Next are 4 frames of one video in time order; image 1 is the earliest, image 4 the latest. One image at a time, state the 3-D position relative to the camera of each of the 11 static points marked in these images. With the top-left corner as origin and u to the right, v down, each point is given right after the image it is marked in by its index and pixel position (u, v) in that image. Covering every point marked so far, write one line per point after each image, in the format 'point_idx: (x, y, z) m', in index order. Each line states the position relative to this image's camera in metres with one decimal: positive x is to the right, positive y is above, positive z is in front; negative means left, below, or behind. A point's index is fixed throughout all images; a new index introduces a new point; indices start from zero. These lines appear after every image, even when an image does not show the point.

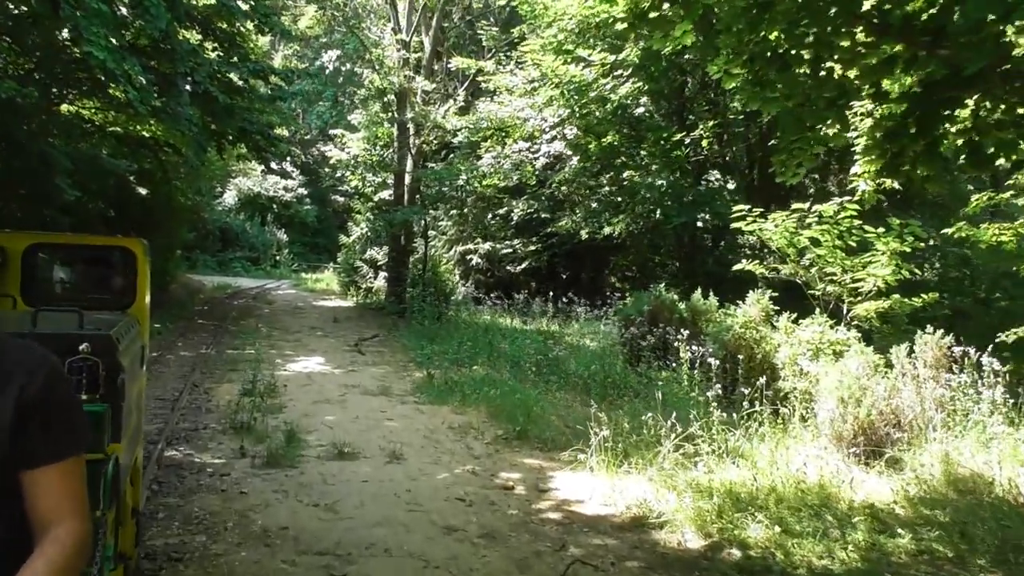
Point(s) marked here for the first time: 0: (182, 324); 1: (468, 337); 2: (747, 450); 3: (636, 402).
0: (-7.0, -0.8, +16.9) m
1: (-0.8, -0.9, +14.8) m
2: (+2.3, -1.6, +7.6) m
3: (+1.4, -1.3, +9.0) m
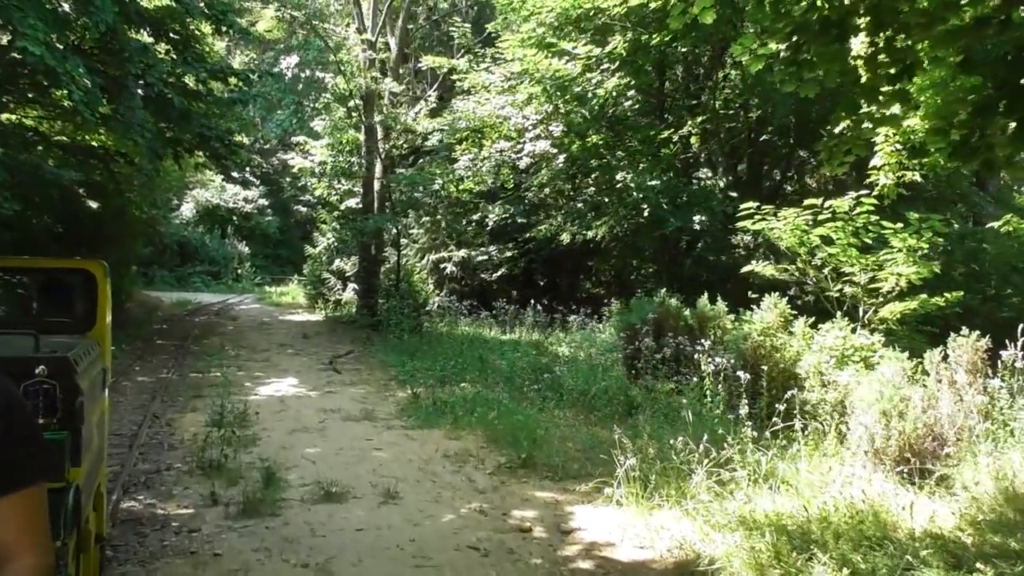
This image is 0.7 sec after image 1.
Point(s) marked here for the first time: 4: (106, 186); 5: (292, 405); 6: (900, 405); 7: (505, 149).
0: (-7.4, -1.1, +15.7) m
1: (-1.1, -1.1, +13.8) m
2: (+2.4, -1.6, +6.8) m
3: (+1.5, -1.4, +8.2) m
4: (-8.6, +2.2, +16.7) m
5: (-2.9, -1.6, +10.6) m
6: (+3.7, -1.1, +7.7) m
7: (-0.2, +2.9, +16.6) m
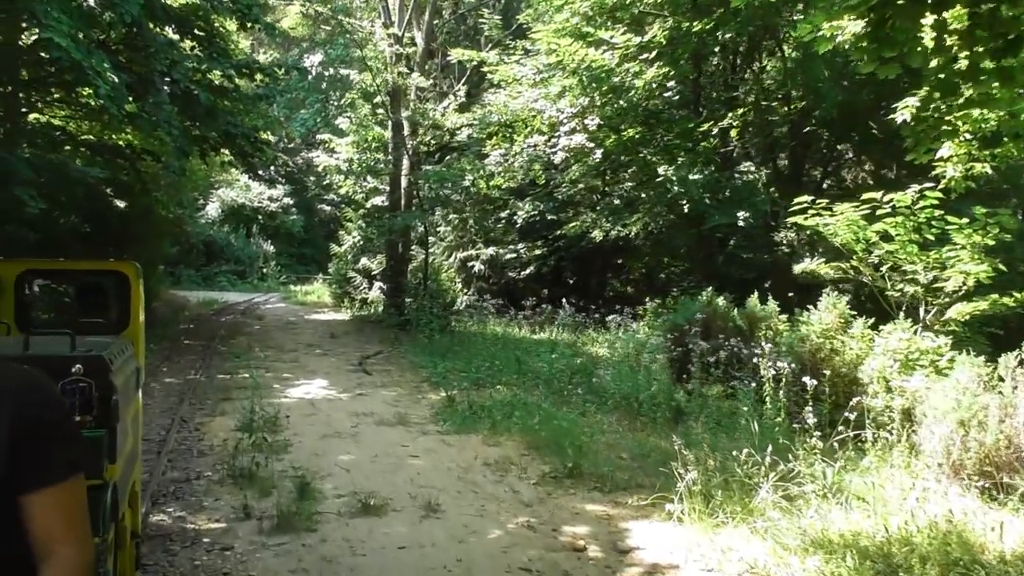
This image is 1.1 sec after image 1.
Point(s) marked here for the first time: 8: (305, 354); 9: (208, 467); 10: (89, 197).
0: (-6.7, -1.1, +15.4) m
1: (-0.5, -1.1, +13.4) m
2: (+2.8, -1.6, +6.3) m
3: (+1.9, -1.4, +7.7) m
4: (-7.9, +2.2, +16.5) m
5: (-2.4, -1.5, +10.2) m
6: (+4.1, -1.1, +7.1) m
7: (+0.5, +2.9, +16.1) m
8: (-4.0, -1.3, +15.3) m
9: (-2.8, -1.7, +7.3) m
10: (-8.2, +1.8, +15.5) m
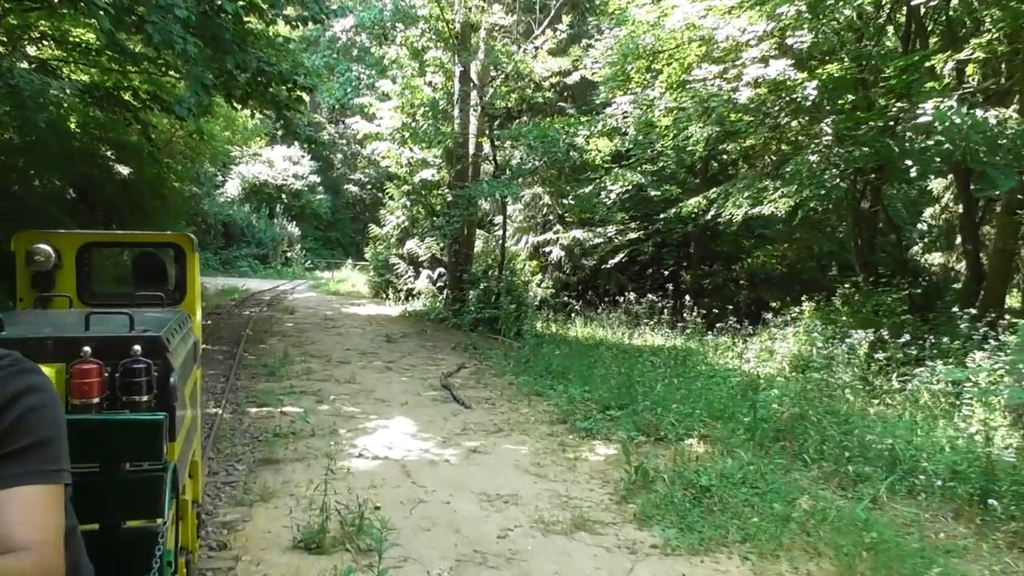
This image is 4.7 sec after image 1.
0: (-4.8, -0.9, +11.3) m
1: (+1.4, -1.0, +9.2) m
2: (+4.5, -1.7, +2.1) m
3: (+3.7, -1.4, +3.5) m
4: (-5.9, +2.4, +12.4) m
5: (-0.6, -1.5, +6.1) m
6: (+5.9, -1.2, +2.9) m
7: (+2.5, +3.0, +11.9) m
8: (-2.1, -1.1, +11.2) m
9: (-1.1, -1.6, +3.2) m
10: (-6.3, +2.0, +11.4) m
